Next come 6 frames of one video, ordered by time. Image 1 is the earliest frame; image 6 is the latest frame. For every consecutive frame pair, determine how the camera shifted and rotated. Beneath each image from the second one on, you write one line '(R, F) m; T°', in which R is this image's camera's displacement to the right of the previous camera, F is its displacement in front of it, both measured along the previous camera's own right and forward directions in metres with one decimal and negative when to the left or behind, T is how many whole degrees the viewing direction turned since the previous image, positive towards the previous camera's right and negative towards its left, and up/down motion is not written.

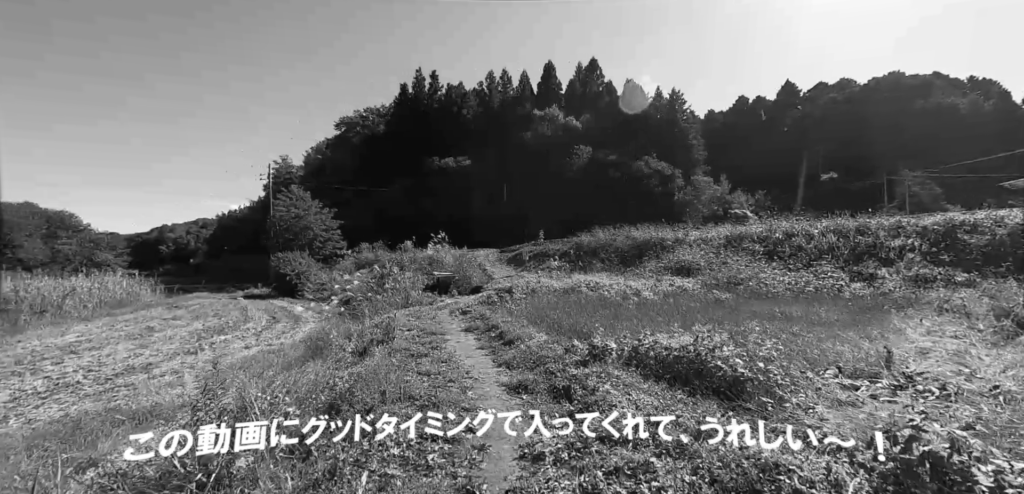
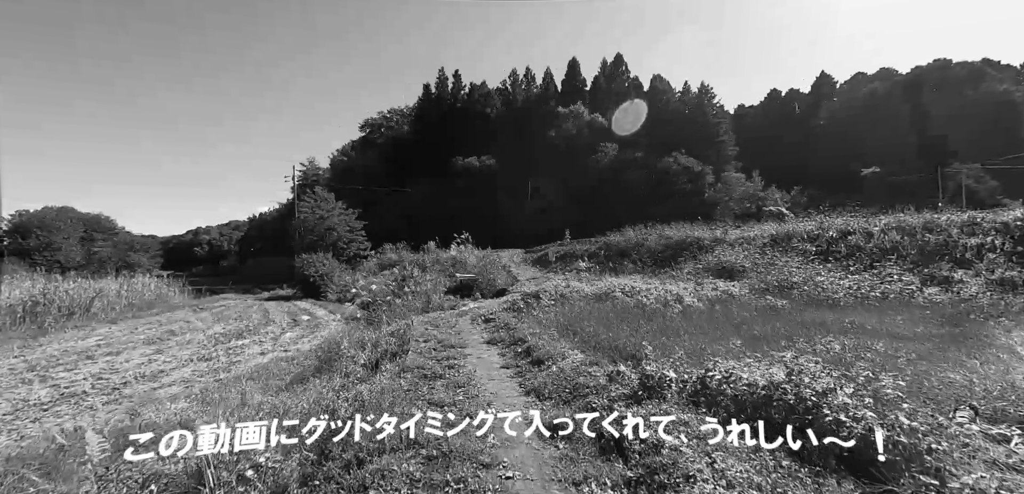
(-0.1, +0.8) m; -3°
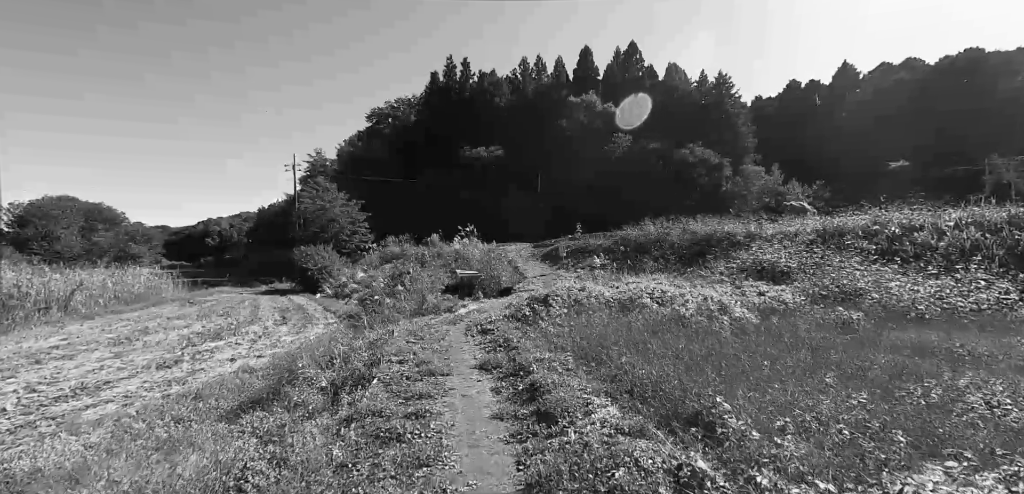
(+0.1, +1.6) m; -1°
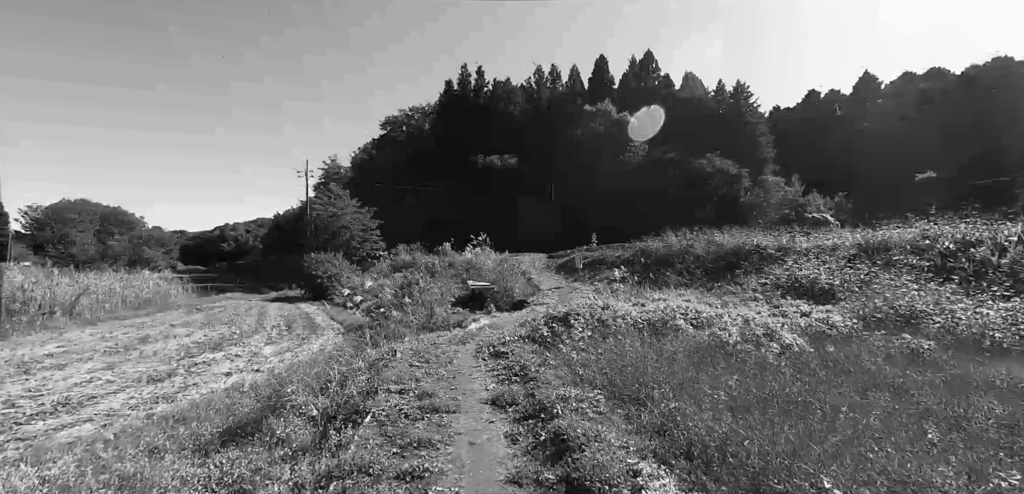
(-0.1, +0.7) m; -1°
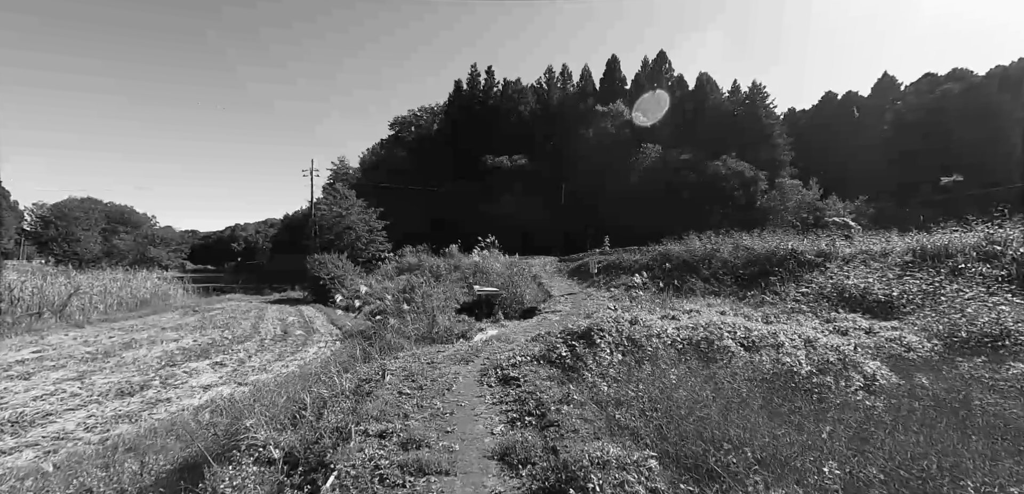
(-0.1, +1.1) m; -1°
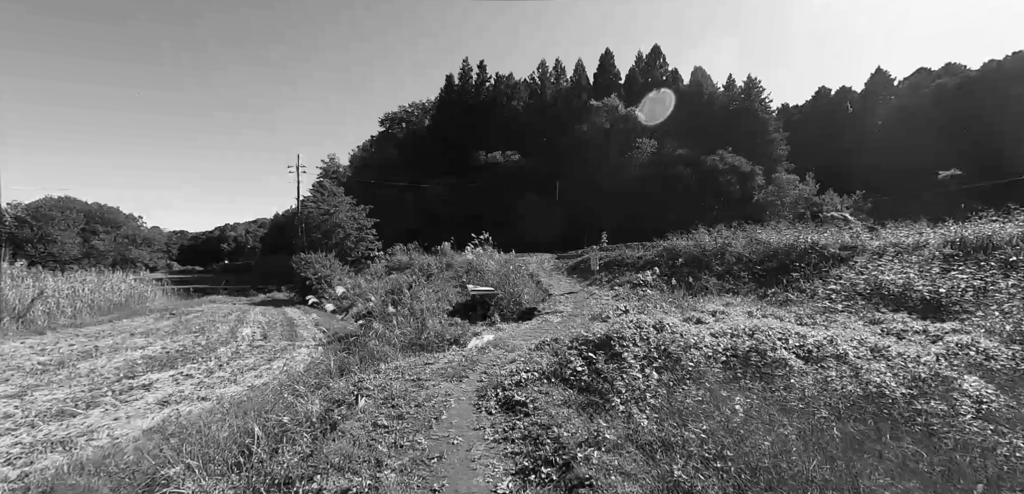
(-0.1, +1.0) m; +1°
